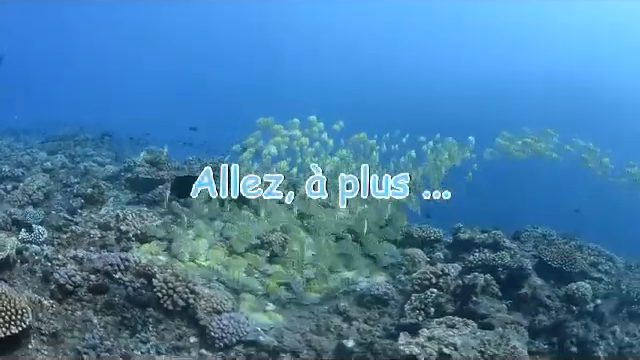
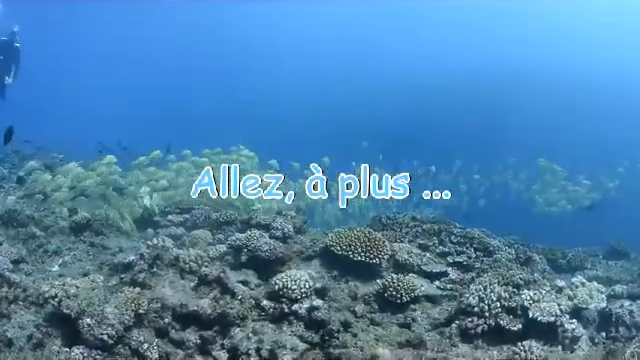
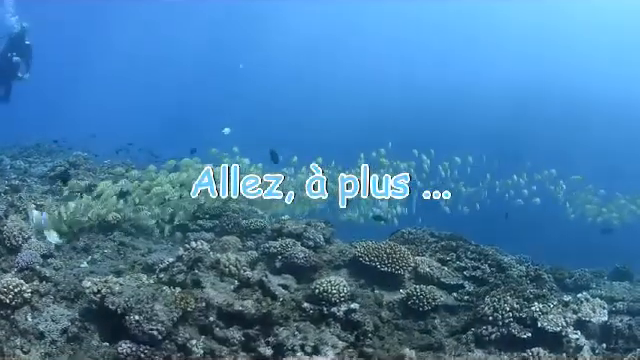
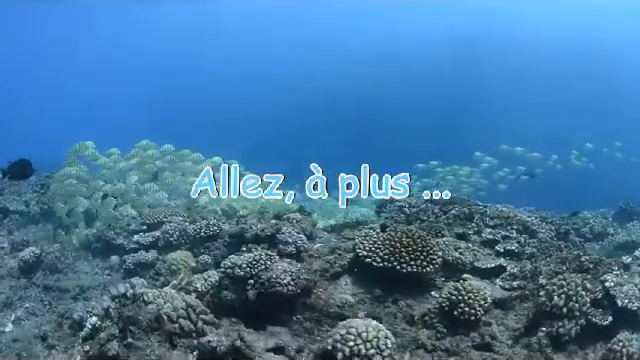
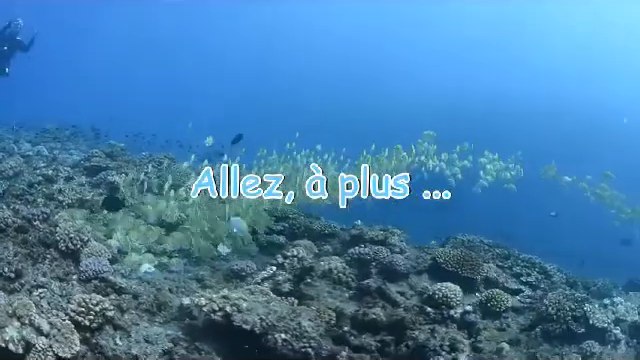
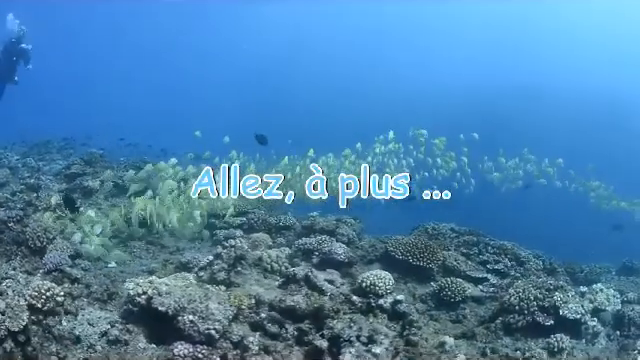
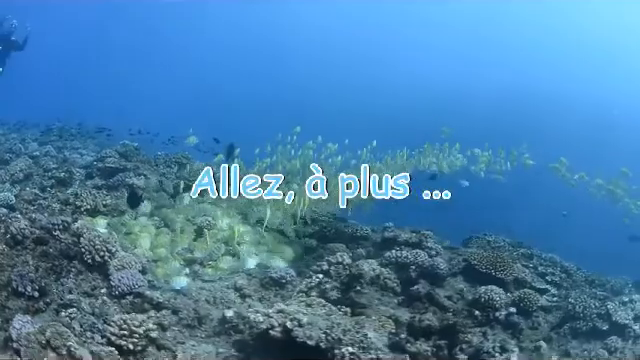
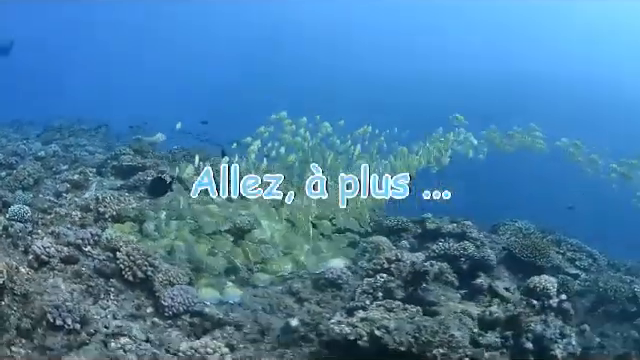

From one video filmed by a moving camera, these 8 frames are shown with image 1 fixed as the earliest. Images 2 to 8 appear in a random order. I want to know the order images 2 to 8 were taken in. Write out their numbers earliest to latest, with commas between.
8, 7, 5, 6, 3, 2, 4
